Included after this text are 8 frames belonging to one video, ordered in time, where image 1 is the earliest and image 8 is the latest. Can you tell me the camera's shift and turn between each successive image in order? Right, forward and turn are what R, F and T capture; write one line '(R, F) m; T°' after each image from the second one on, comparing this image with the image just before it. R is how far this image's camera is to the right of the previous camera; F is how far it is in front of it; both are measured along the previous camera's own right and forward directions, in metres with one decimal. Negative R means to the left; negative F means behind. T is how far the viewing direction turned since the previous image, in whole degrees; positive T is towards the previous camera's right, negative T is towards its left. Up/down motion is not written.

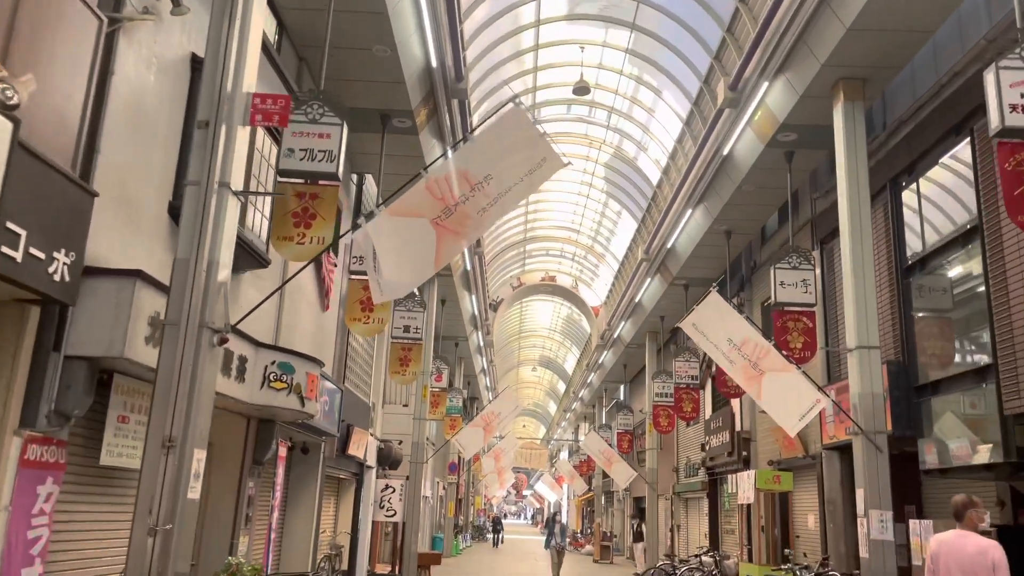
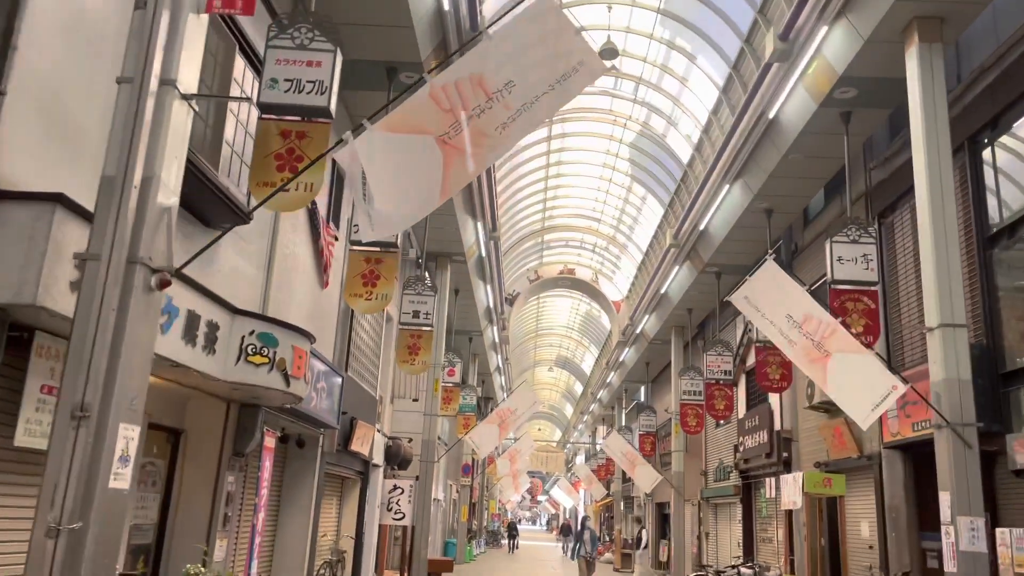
(-0.1, +1.0) m; -1°
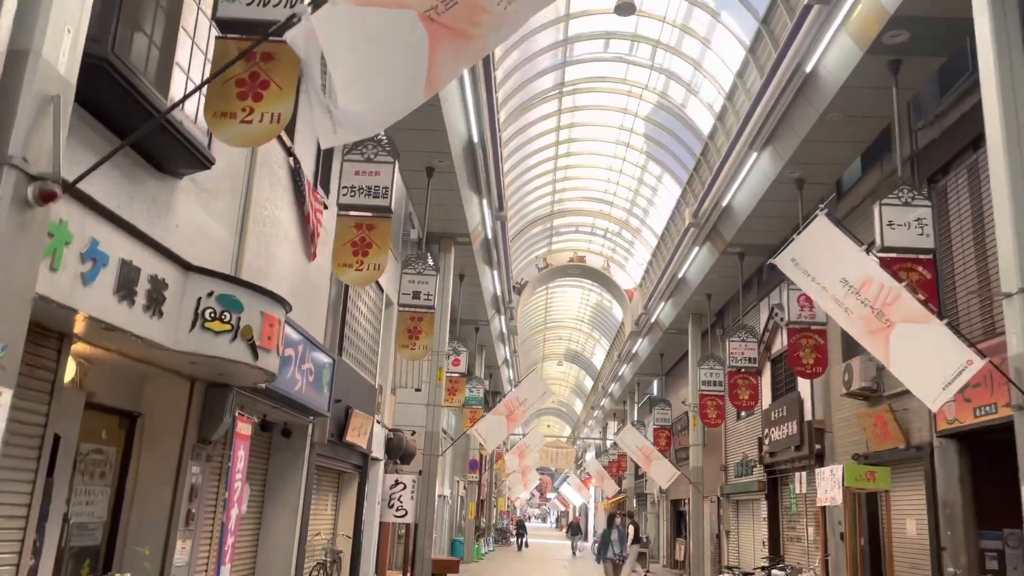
(0.0, +0.8) m; -1°
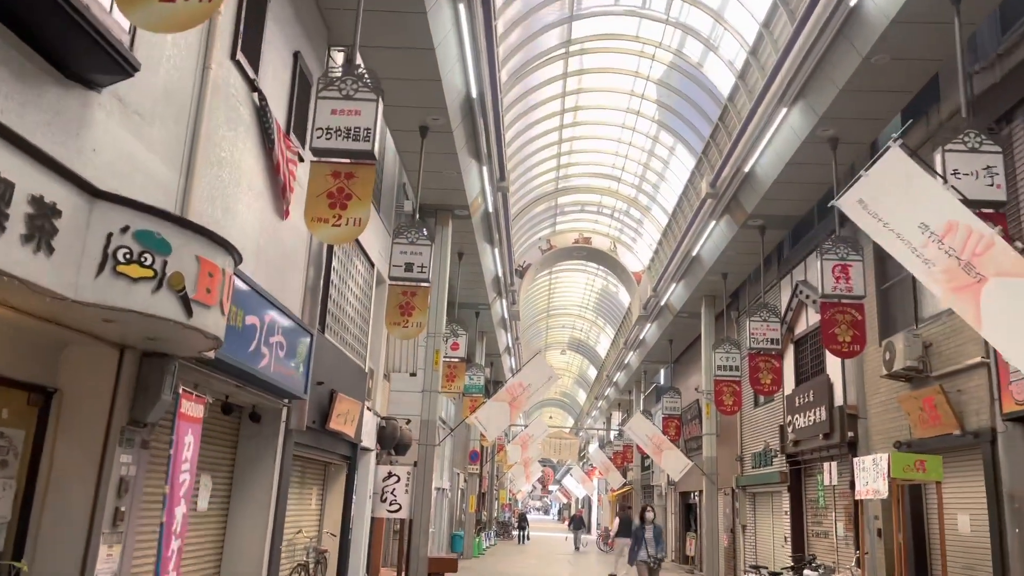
(0.0, +1.0) m; 0°
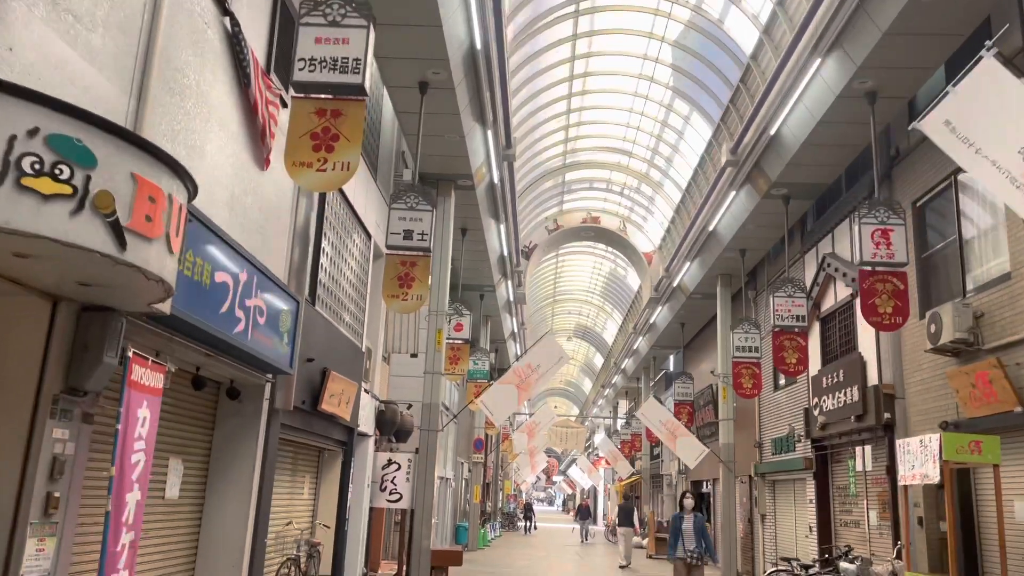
(-0.1, +0.7) m; 0°
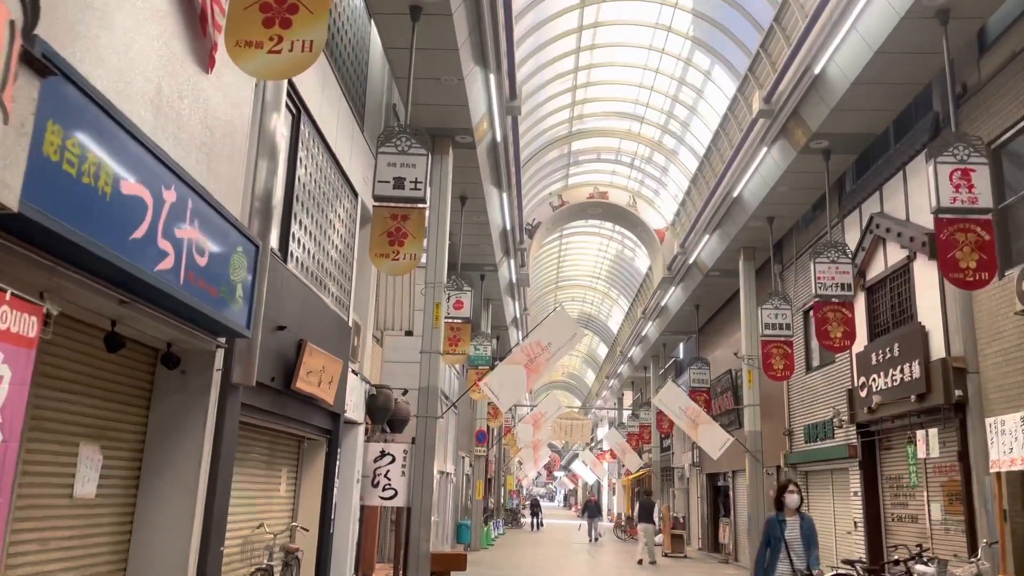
(-0.1, +1.2) m; 0°
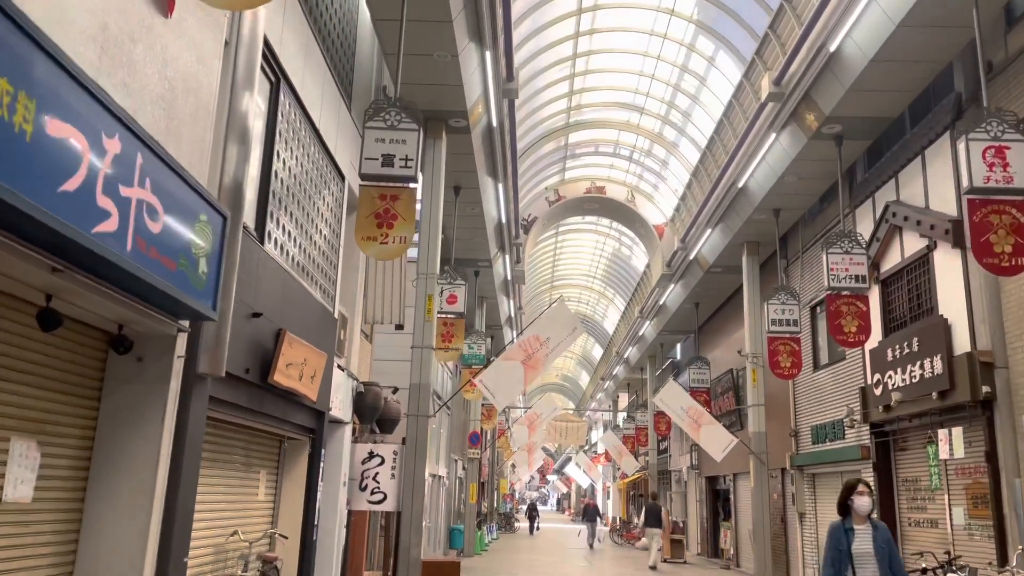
(0.0, +0.5) m; +1°
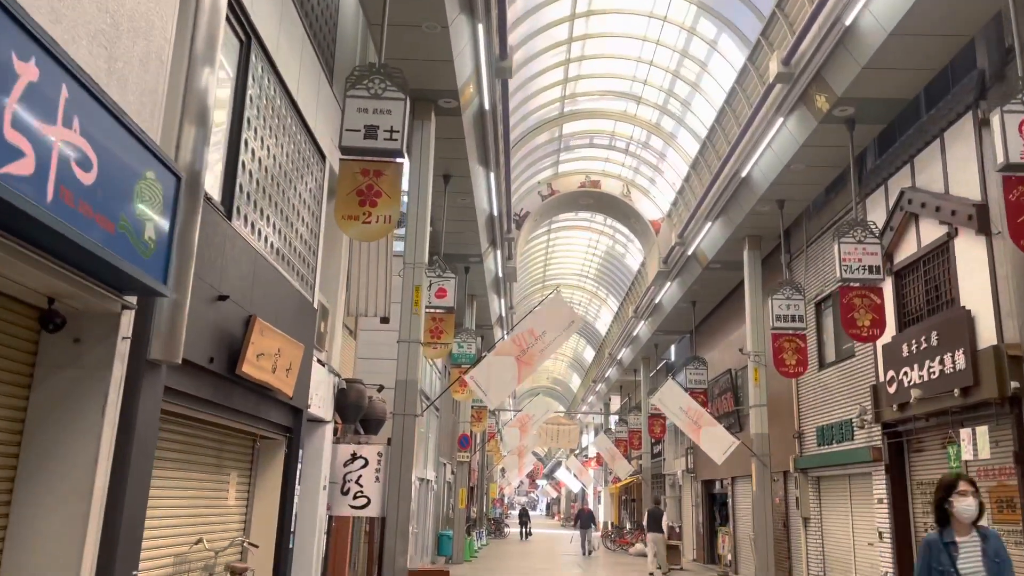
(0.0, +0.5) m; +1°
